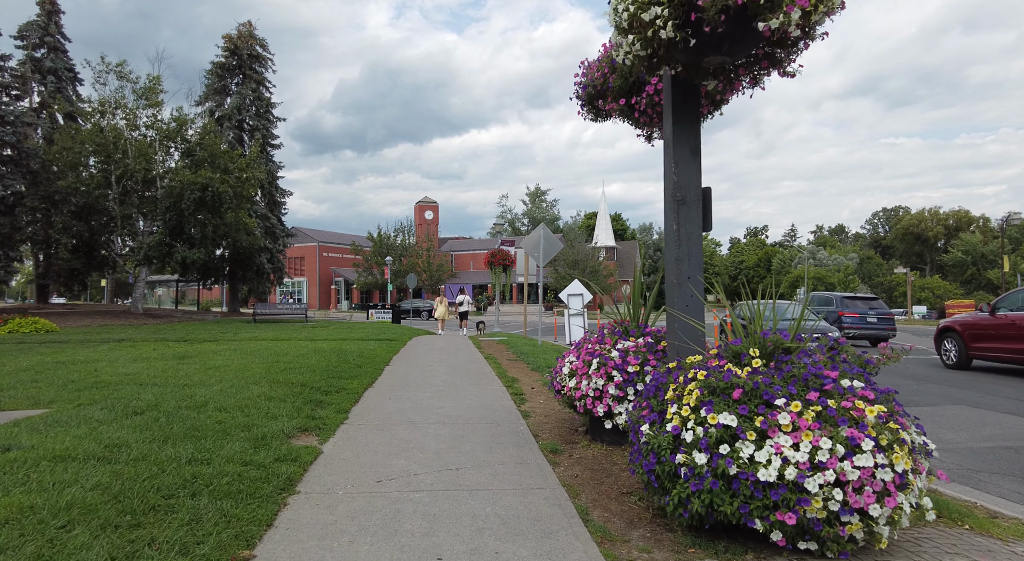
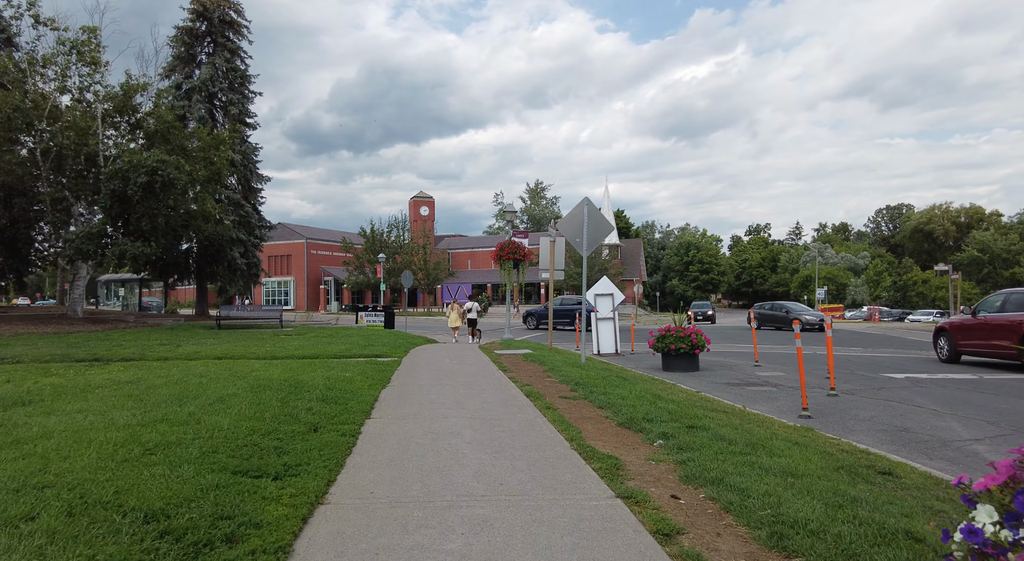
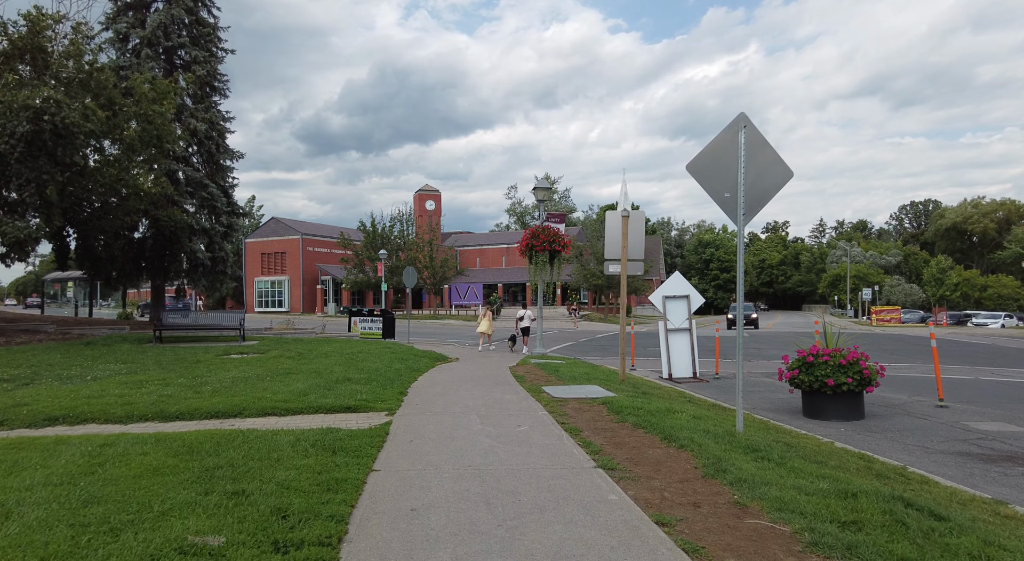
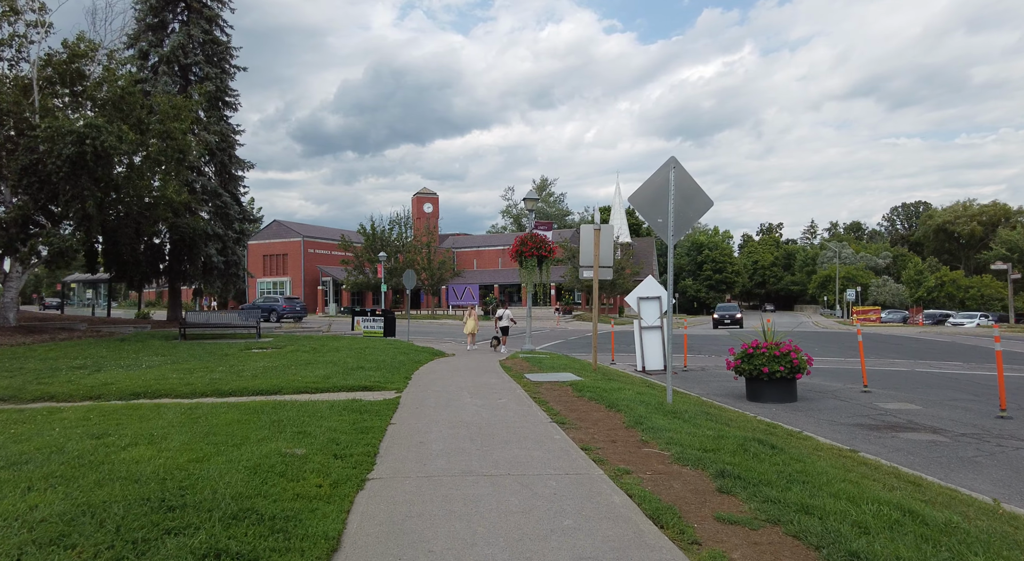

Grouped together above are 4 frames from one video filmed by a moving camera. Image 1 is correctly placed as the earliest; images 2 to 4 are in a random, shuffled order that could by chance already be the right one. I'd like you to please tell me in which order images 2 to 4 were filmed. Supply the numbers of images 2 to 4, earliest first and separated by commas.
2, 4, 3
